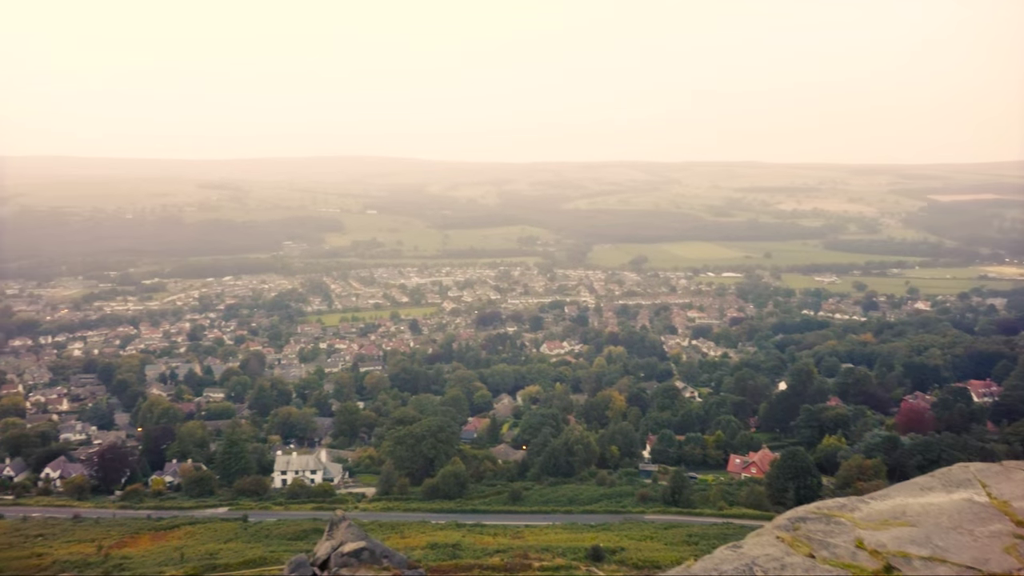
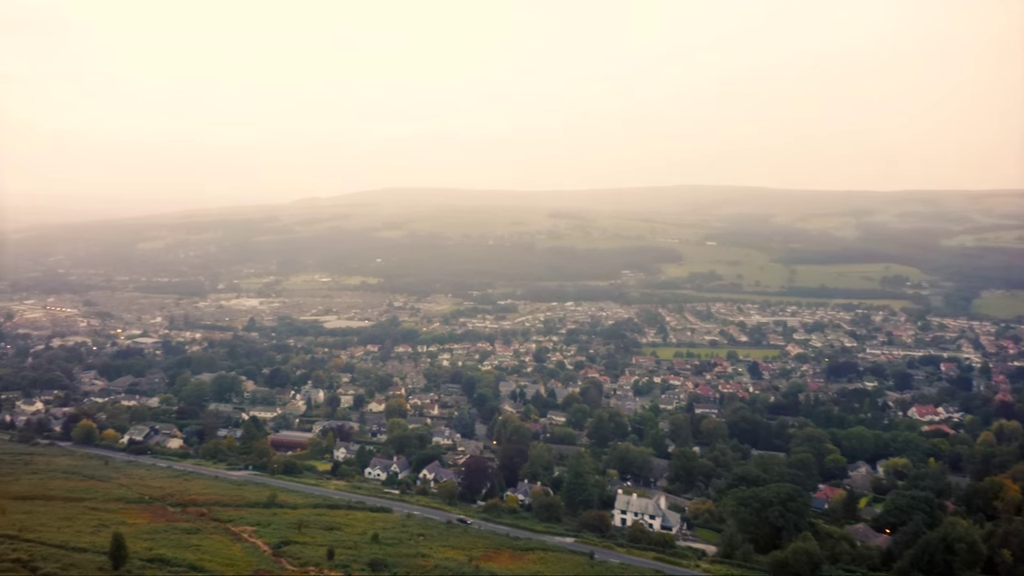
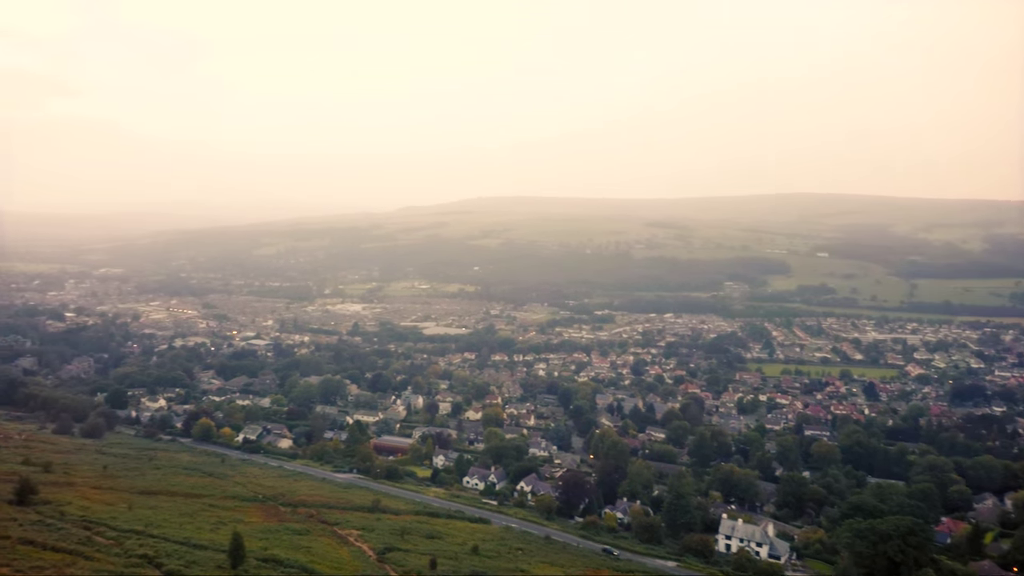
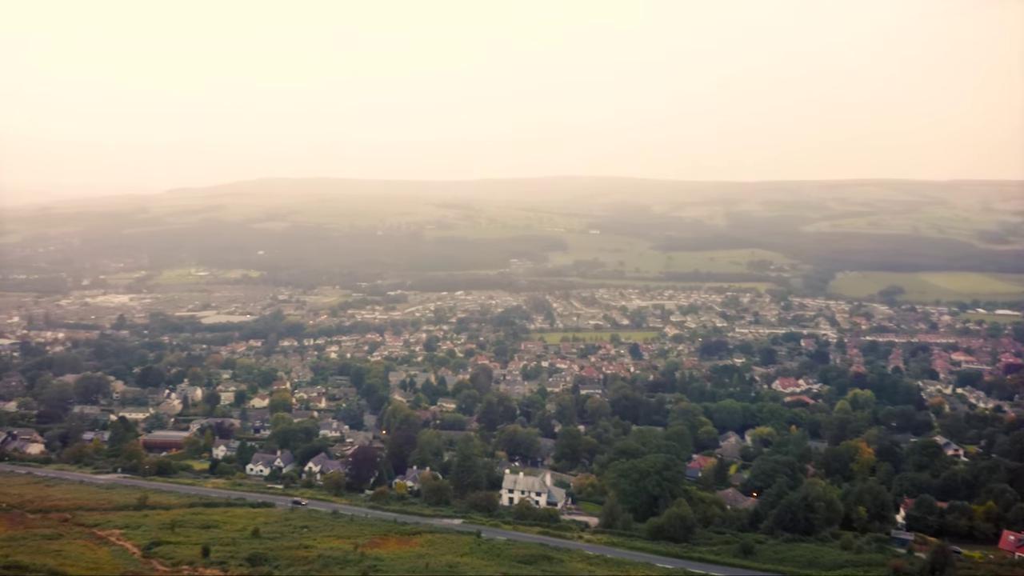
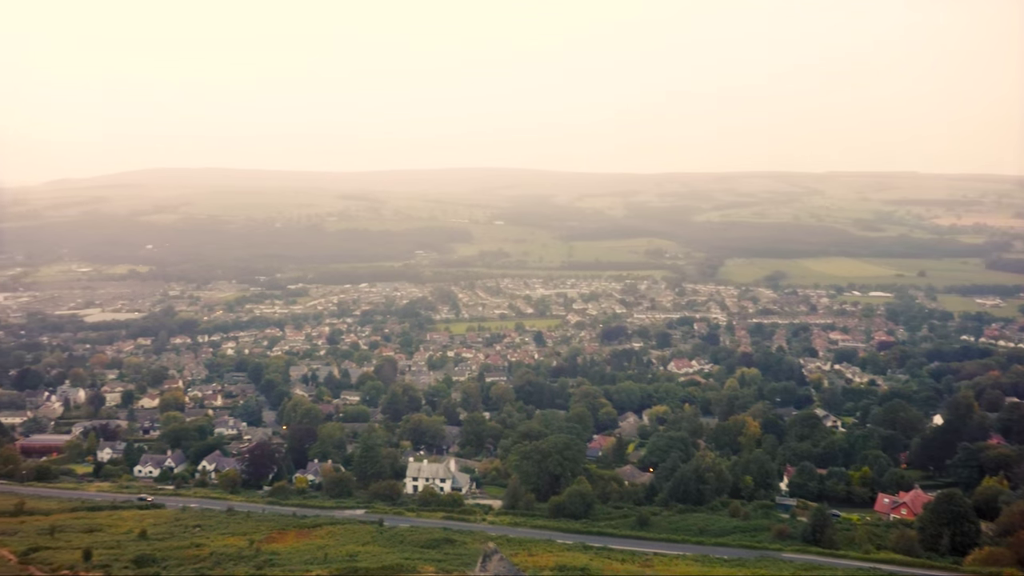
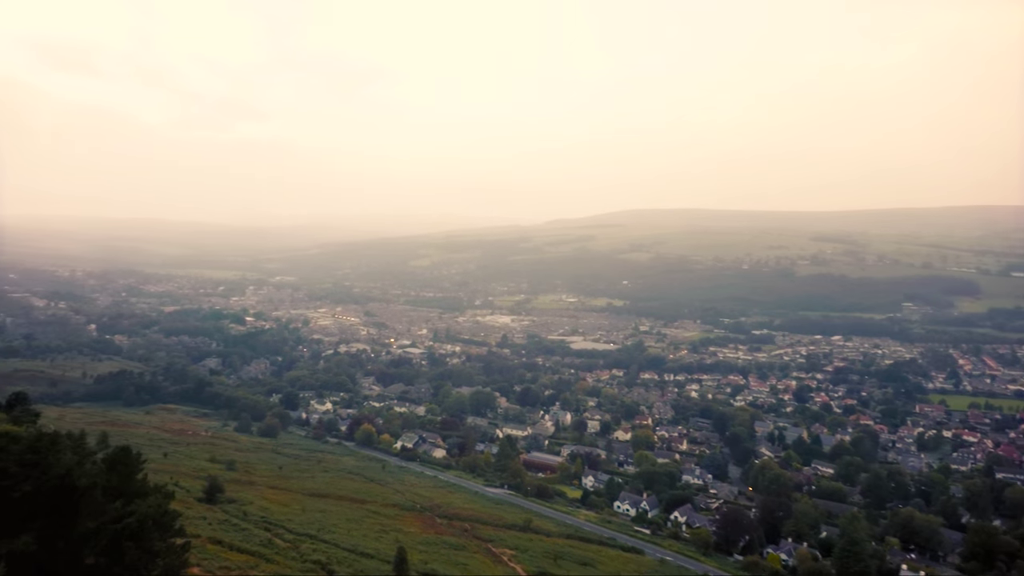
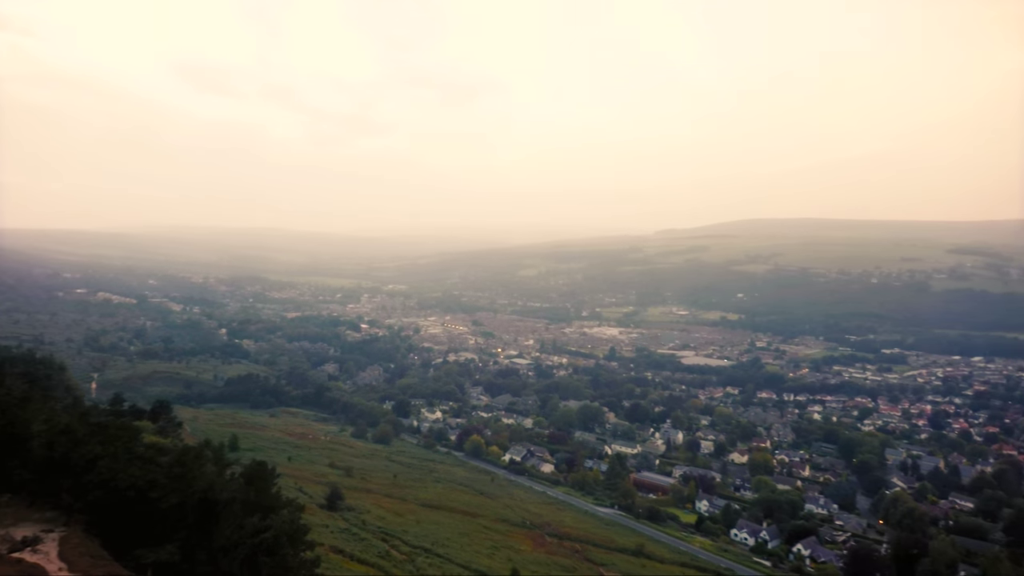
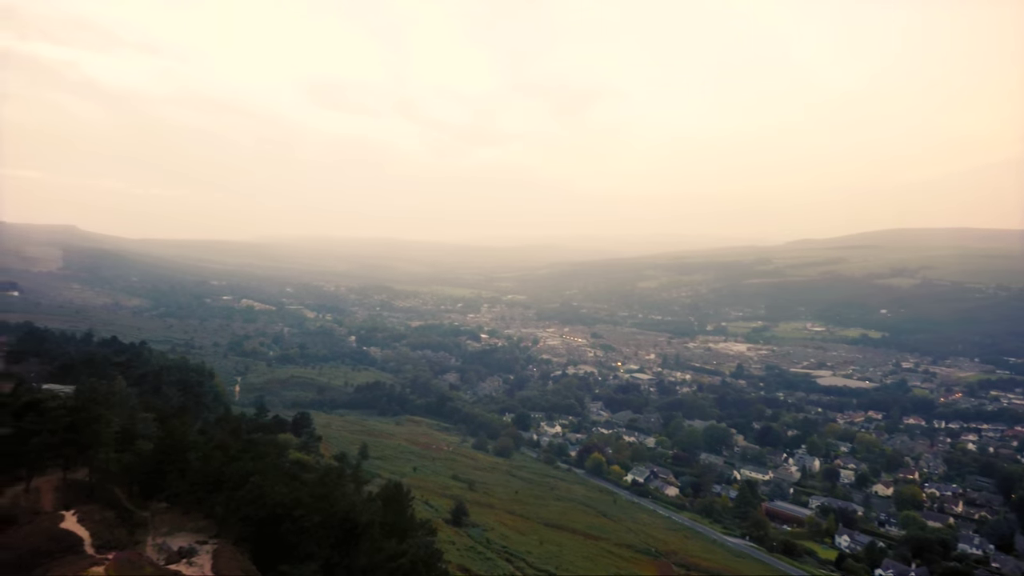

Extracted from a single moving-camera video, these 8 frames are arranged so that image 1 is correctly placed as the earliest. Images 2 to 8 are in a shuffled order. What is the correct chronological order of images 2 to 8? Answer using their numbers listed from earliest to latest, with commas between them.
5, 4, 2, 3, 6, 7, 8
